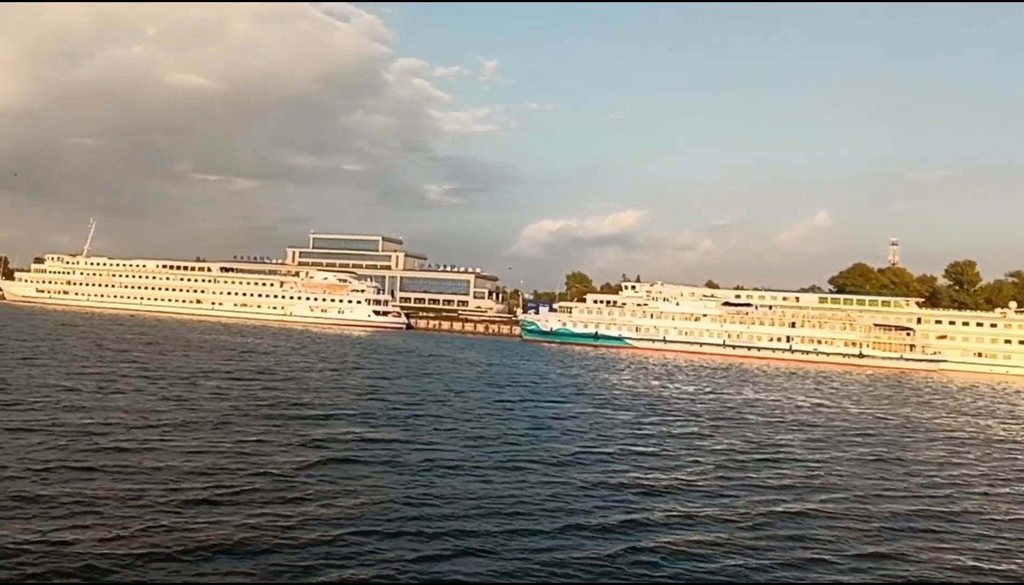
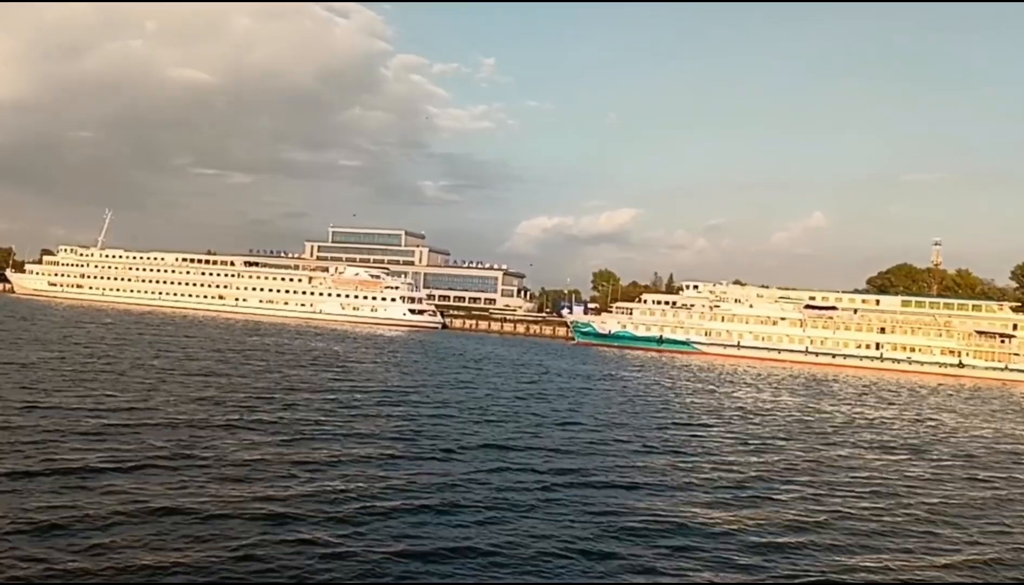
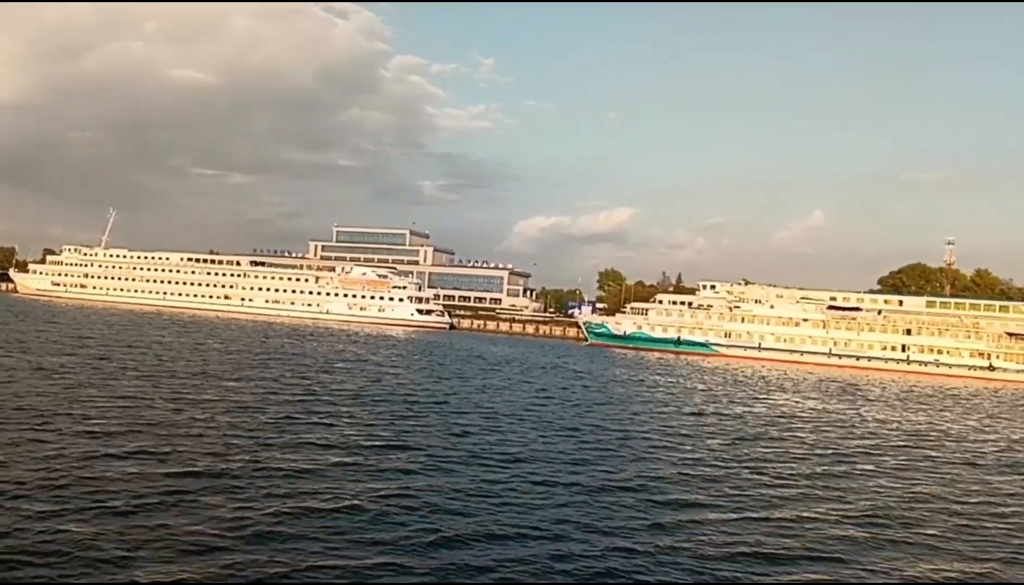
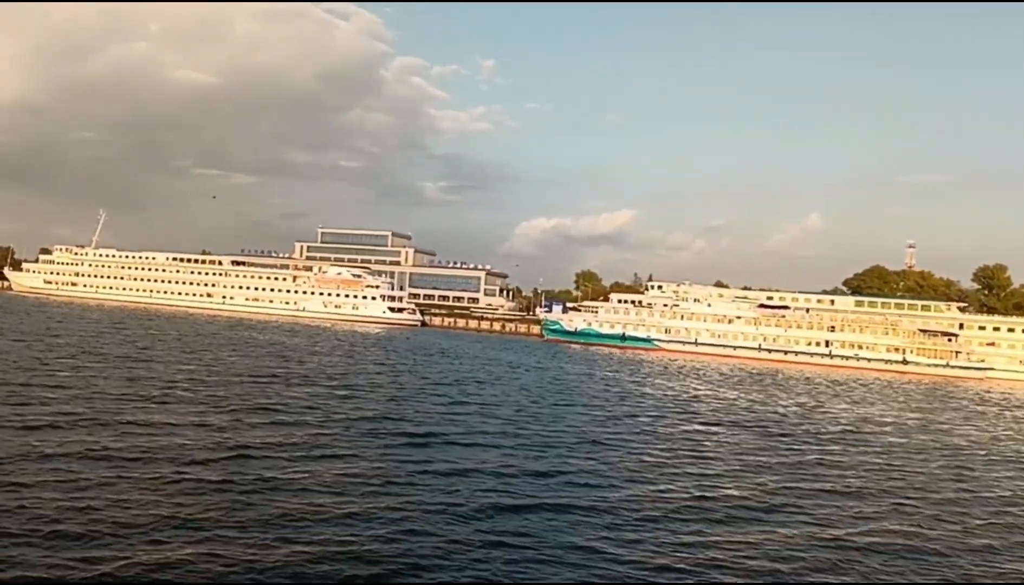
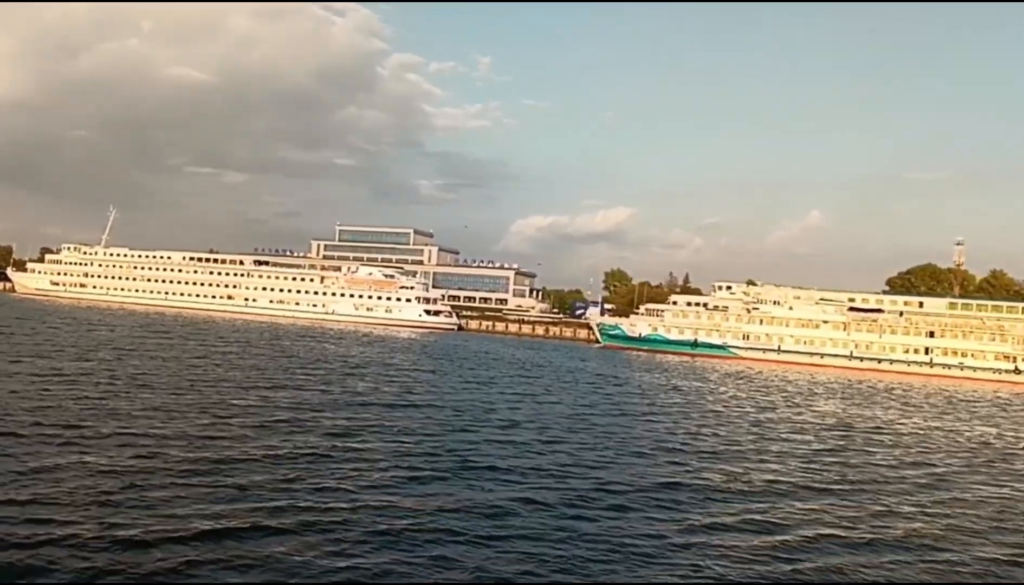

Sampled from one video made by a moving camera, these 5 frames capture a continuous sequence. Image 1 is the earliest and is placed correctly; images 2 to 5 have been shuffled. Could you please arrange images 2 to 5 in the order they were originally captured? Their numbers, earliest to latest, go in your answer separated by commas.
4, 2, 3, 5
